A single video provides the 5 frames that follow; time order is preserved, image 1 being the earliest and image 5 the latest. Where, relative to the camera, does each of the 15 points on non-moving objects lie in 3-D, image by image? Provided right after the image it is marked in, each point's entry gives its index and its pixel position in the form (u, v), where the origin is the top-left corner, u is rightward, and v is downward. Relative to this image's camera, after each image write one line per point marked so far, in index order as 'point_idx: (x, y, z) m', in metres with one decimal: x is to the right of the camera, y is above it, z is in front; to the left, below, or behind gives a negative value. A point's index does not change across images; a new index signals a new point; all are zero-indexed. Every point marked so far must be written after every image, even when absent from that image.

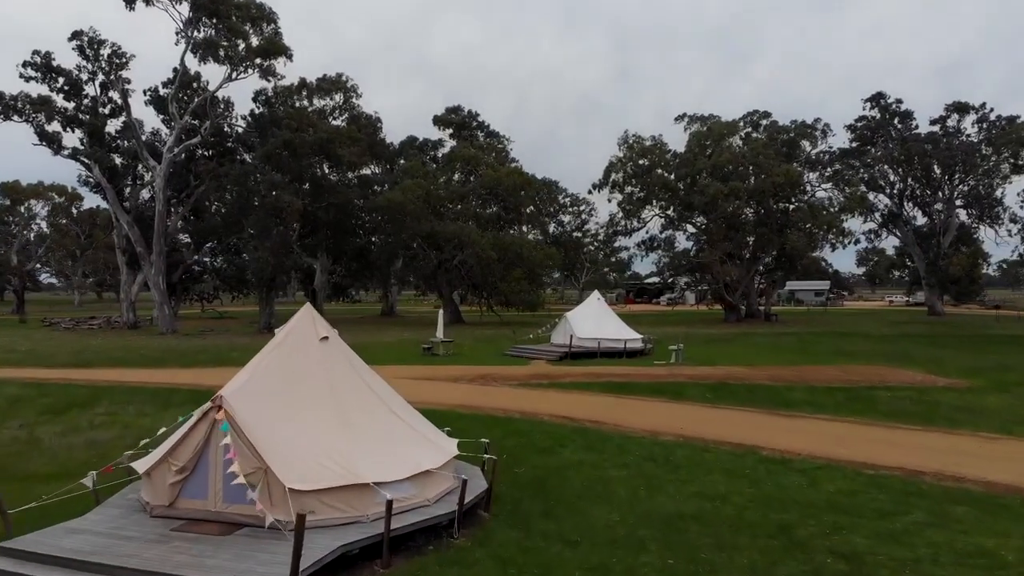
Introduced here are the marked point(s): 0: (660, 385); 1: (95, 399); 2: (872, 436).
0: (+2.3, -1.5, +19.6) m
1: (-6.1, -1.6, +18.9) m
2: (+3.9, -1.6, +13.9) m
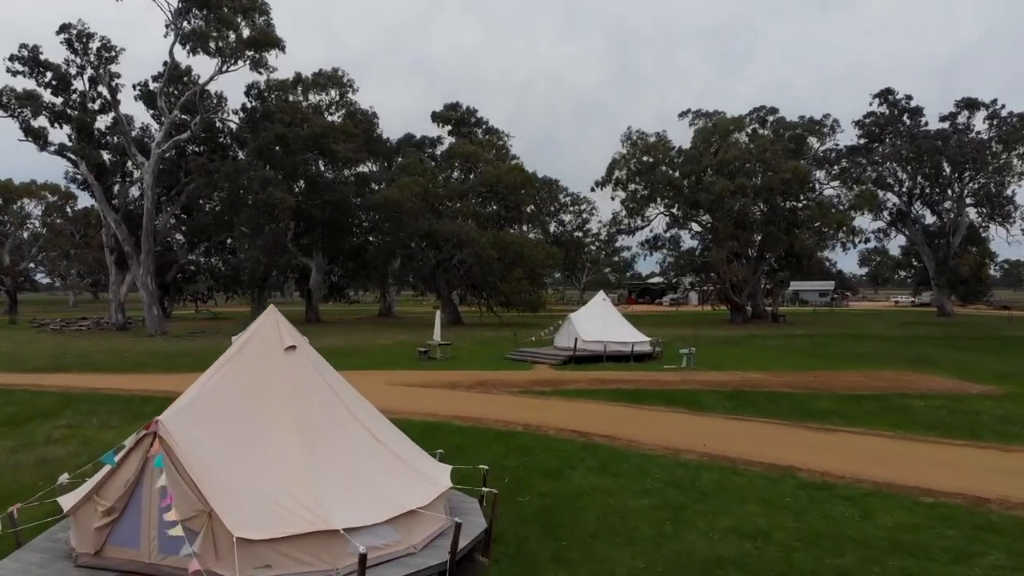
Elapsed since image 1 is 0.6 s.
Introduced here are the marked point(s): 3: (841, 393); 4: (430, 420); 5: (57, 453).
0: (+2.3, -1.5, +18.1) m
1: (-6.1, -1.6, +17.4) m
2: (+3.9, -1.6, +12.4) m
3: (+4.8, -1.5, +18.8) m
4: (-0.9, -1.5, +14.8) m
5: (-4.5, -1.6, +12.9) m
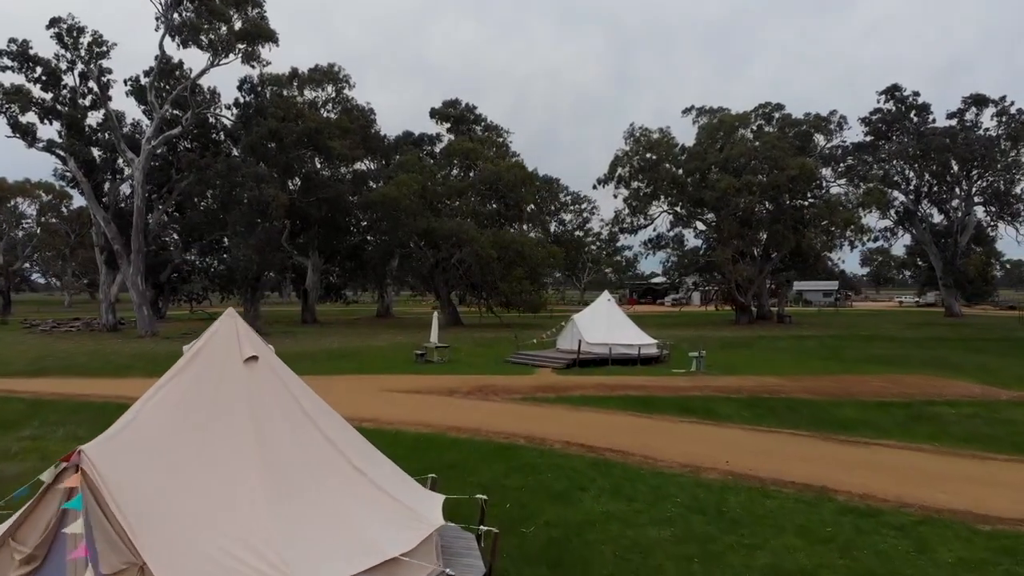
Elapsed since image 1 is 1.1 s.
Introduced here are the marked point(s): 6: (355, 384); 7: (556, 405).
0: (+2.3, -1.5, +16.9) m
1: (-6.0, -1.6, +16.2) m
2: (+3.9, -1.6, +11.2) m
3: (+4.8, -1.5, +17.6) m
4: (-0.9, -1.5, +13.6) m
5: (-4.5, -1.6, +11.7) m
6: (-2.4, -1.5, +19.8) m
7: (+0.6, -1.5, +16.6) m
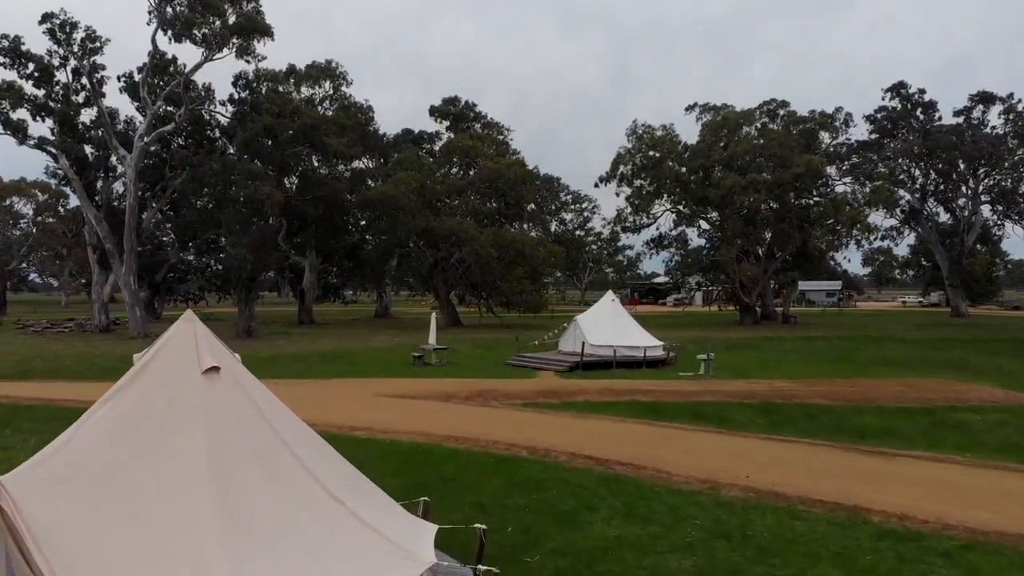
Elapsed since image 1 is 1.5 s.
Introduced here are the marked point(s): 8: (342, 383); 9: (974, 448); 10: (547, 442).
0: (+2.3, -1.5, +16.1) m
1: (-6.0, -1.6, +15.3) m
2: (+3.9, -1.6, +10.3) m
3: (+4.8, -1.5, +16.7) m
4: (-0.9, -1.5, +12.7) m
5: (-4.5, -1.6, +10.8) m
6: (-2.4, -1.5, +18.9) m
7: (+0.6, -1.5, +15.7) m
8: (-2.6, -1.5, +19.7) m
9: (+4.6, -1.6, +13.0) m
10: (+0.3, -1.5, +12.4) m
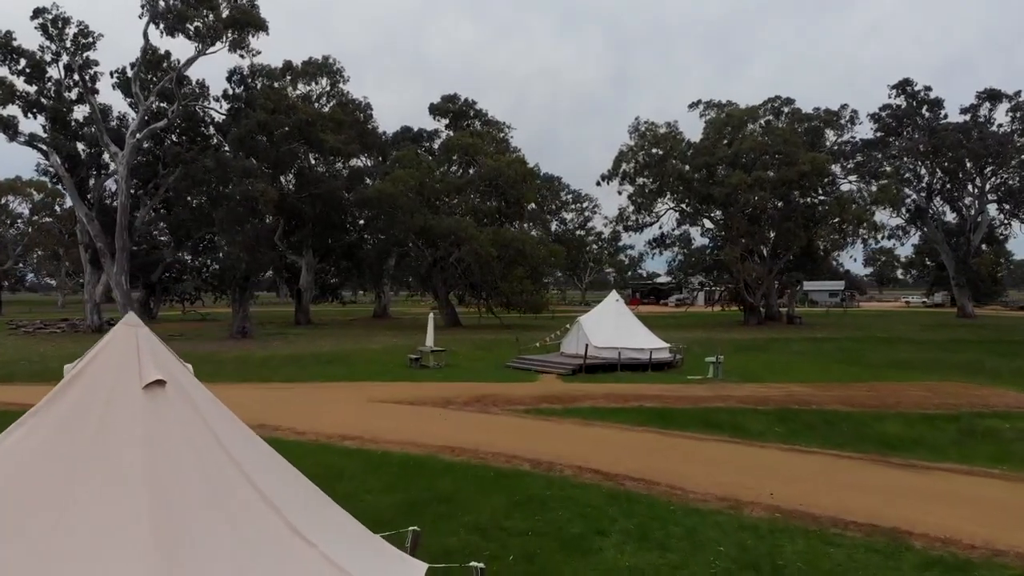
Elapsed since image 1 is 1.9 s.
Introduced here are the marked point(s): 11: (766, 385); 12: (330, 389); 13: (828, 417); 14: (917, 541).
0: (+2.3, -1.4, +15.2) m
1: (-6.0, -1.6, +14.4) m
2: (+3.9, -1.6, +9.4) m
3: (+4.8, -1.5, +15.8) m
4: (-0.9, -1.5, +11.8) m
5: (-4.5, -1.6, +9.9) m
6: (-2.4, -1.5, +18.0) m
7: (+0.6, -1.5, +14.8) m
8: (-2.6, -1.4, +18.8) m
9: (+4.7, -1.6, +12.1) m
10: (+0.4, -1.5, +11.5) m
11: (+3.8, -1.4, +19.3) m
12: (-2.6, -1.4, +18.4) m
13: (+3.6, -1.5, +14.9) m
14: (+2.5, -1.5, +7.9) m
